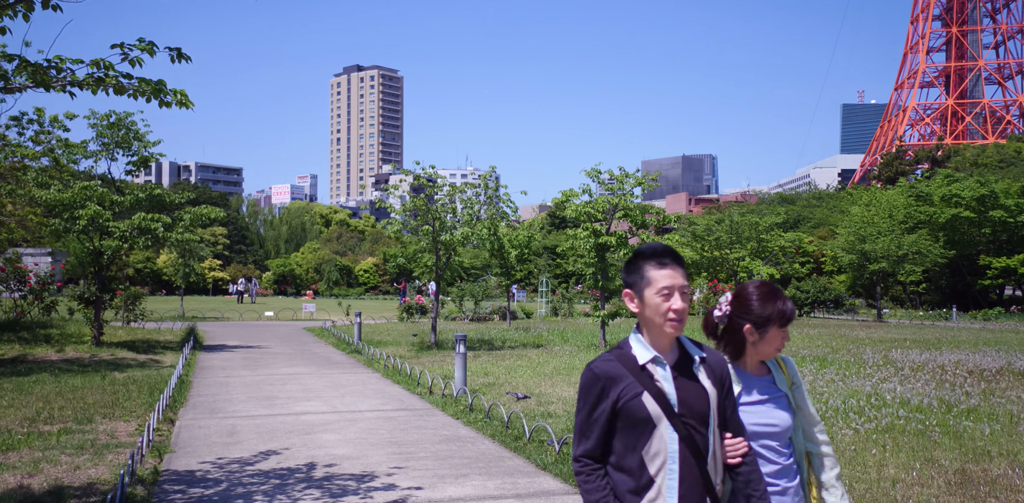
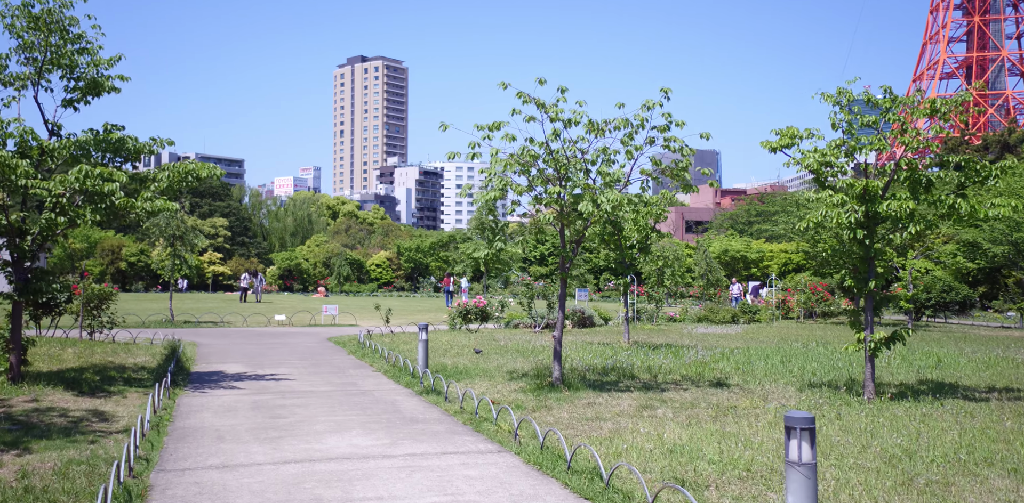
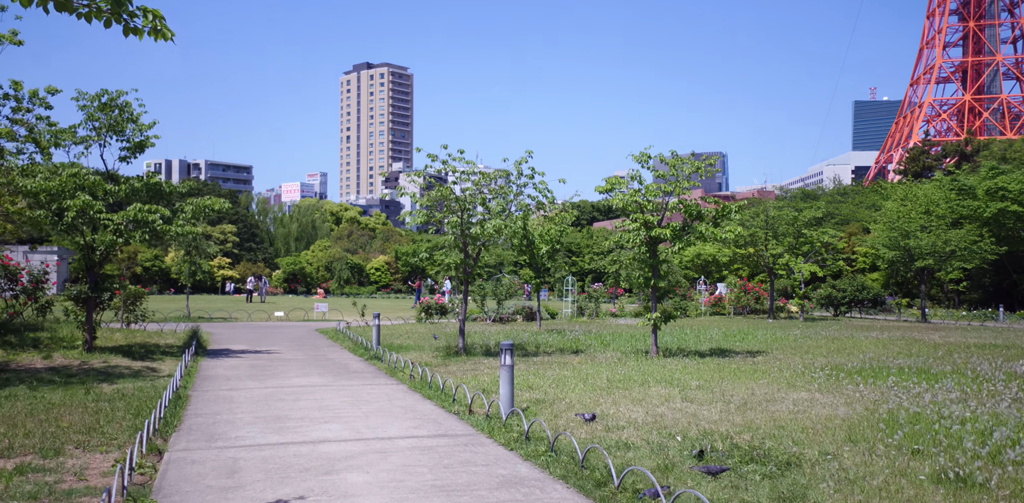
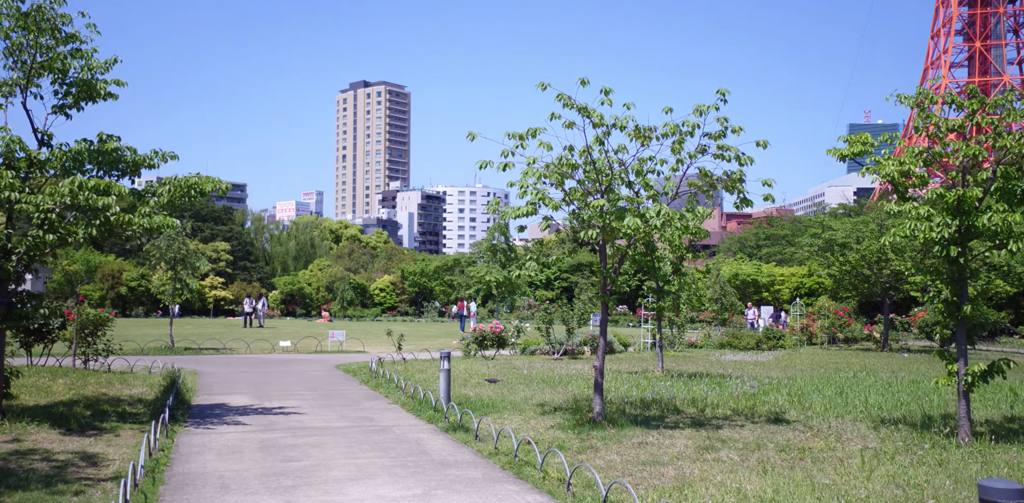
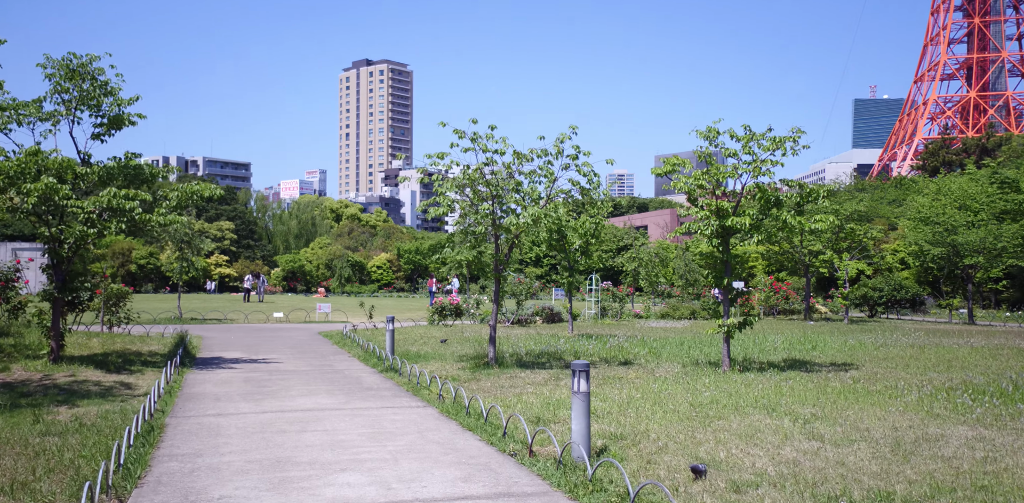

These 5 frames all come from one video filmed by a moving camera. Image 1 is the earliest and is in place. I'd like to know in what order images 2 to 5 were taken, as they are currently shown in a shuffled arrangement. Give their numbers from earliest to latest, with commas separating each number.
3, 5, 2, 4
